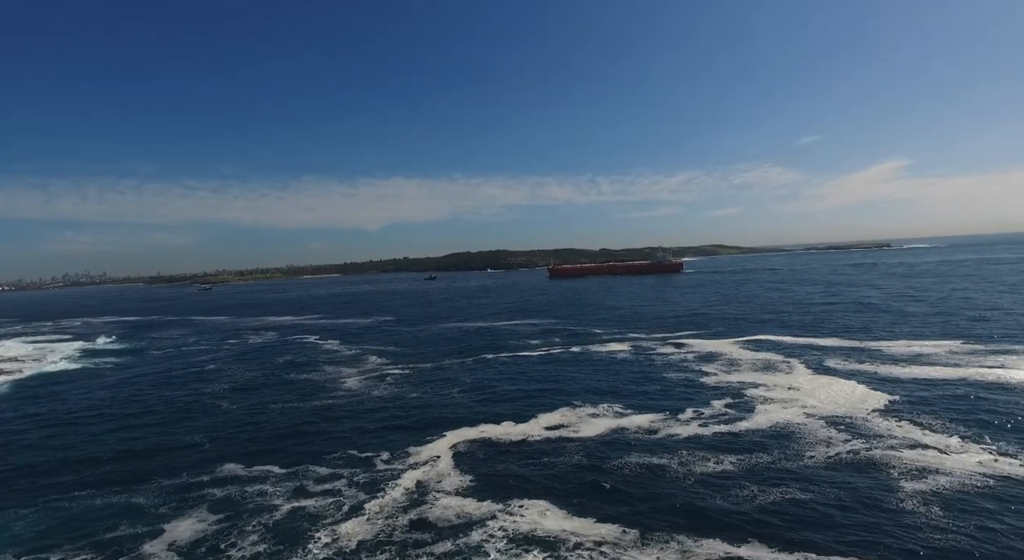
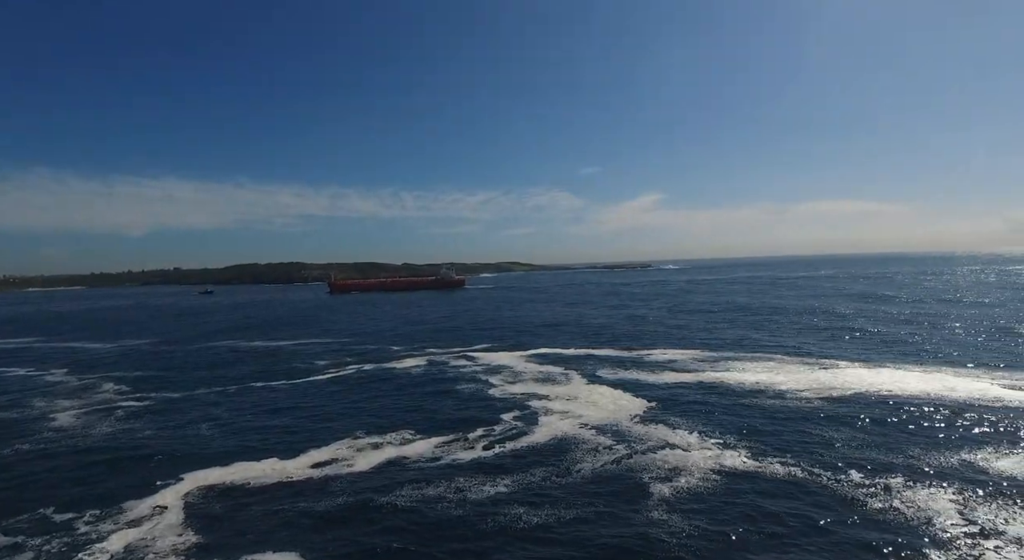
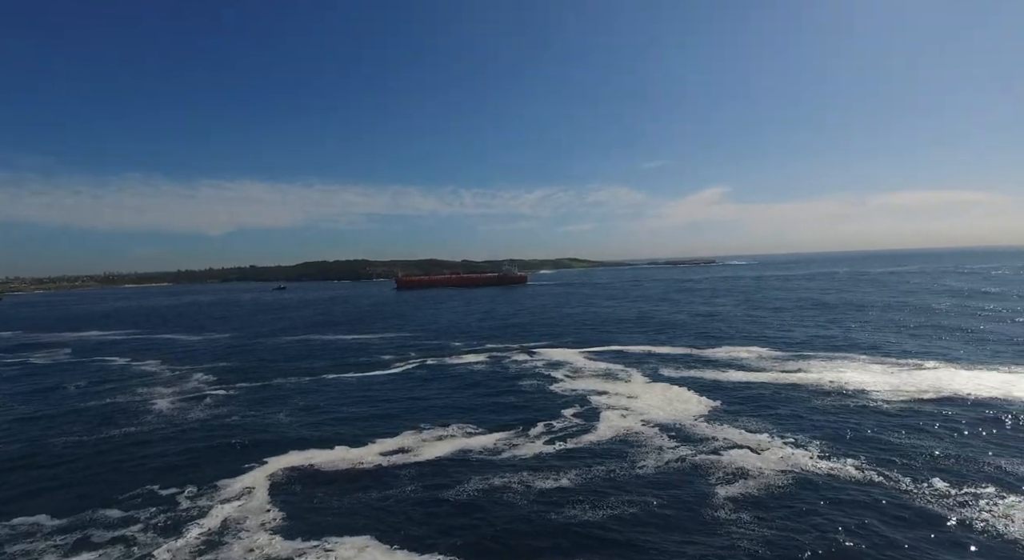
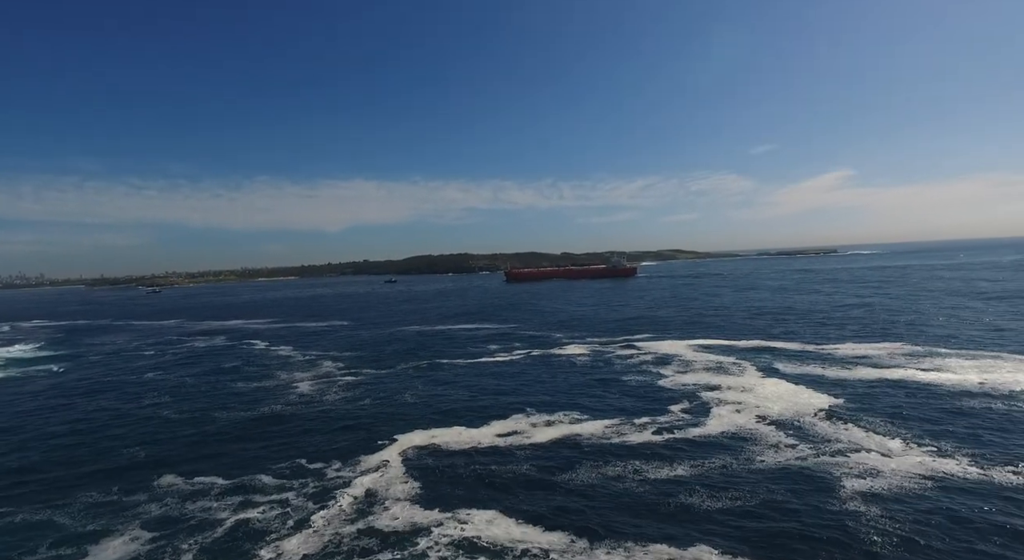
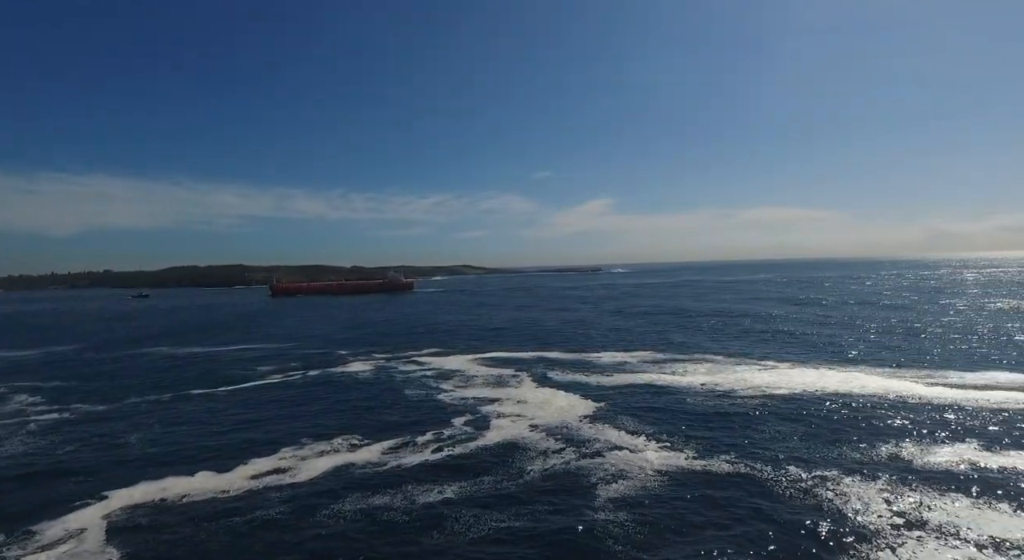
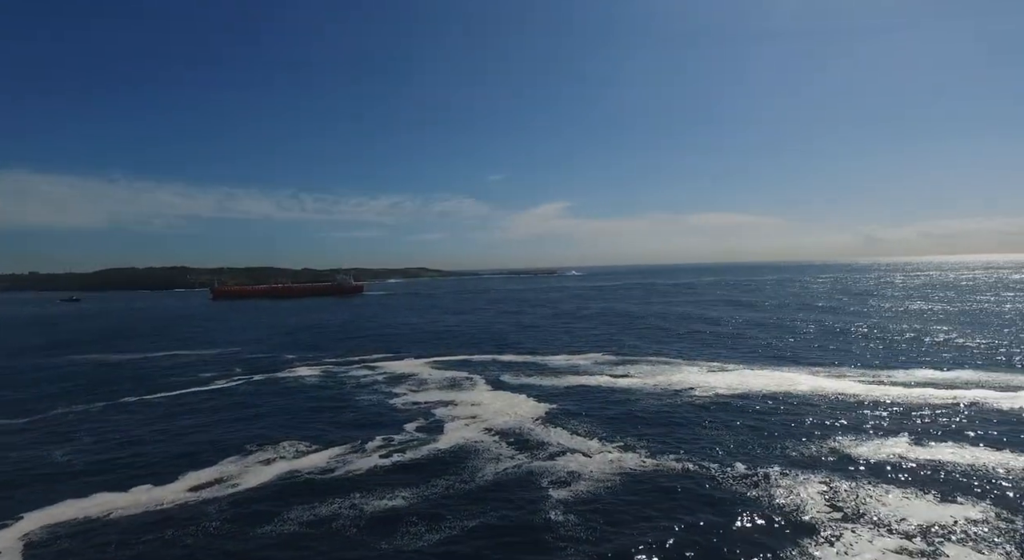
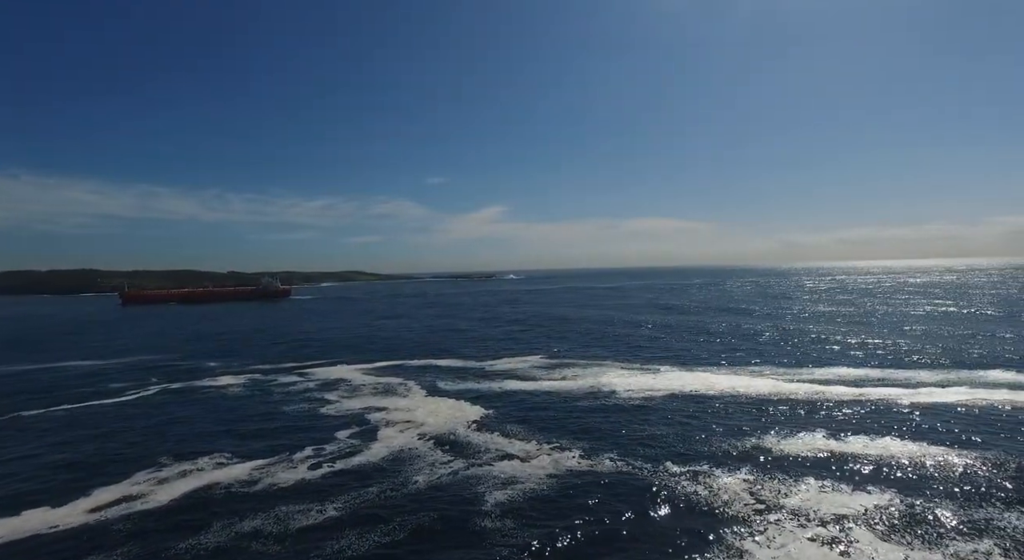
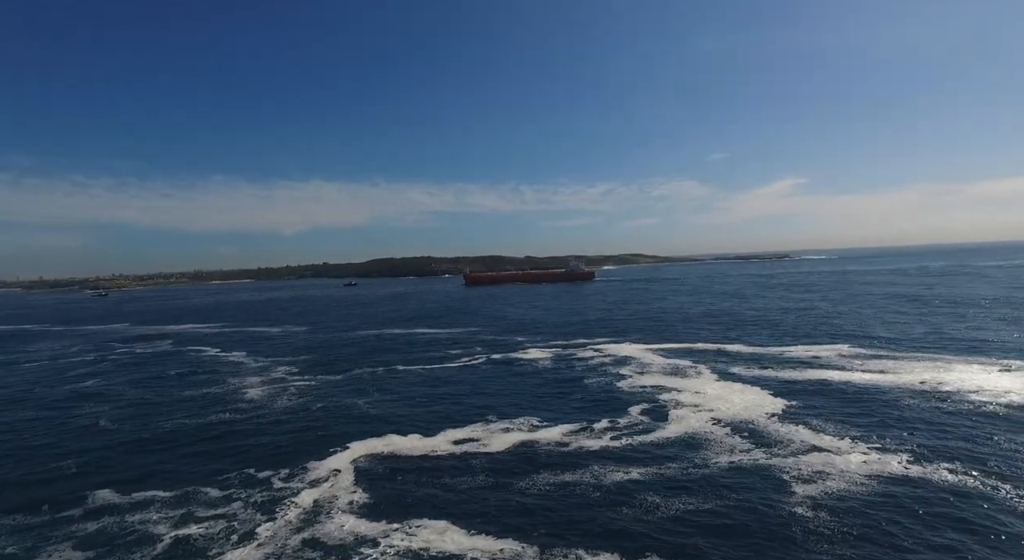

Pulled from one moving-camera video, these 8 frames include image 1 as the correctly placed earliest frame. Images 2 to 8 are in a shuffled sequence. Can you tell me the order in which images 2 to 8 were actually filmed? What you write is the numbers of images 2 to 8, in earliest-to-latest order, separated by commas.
4, 8, 3, 2, 5, 6, 7
